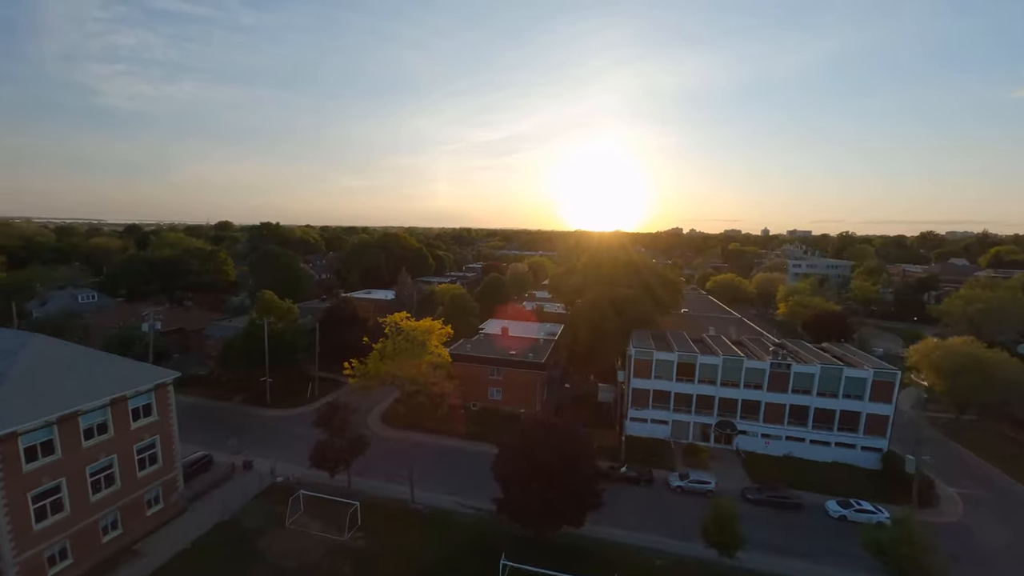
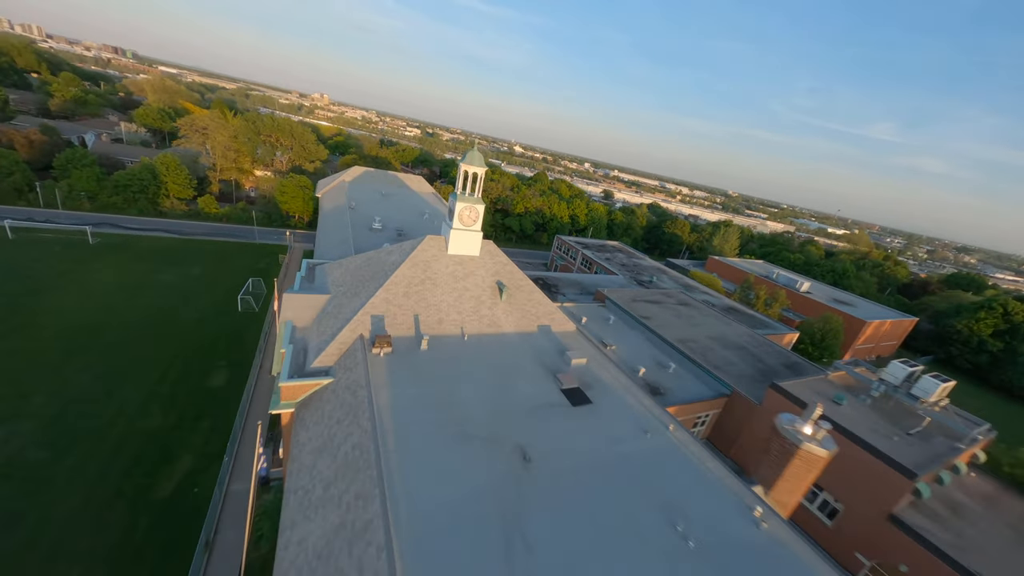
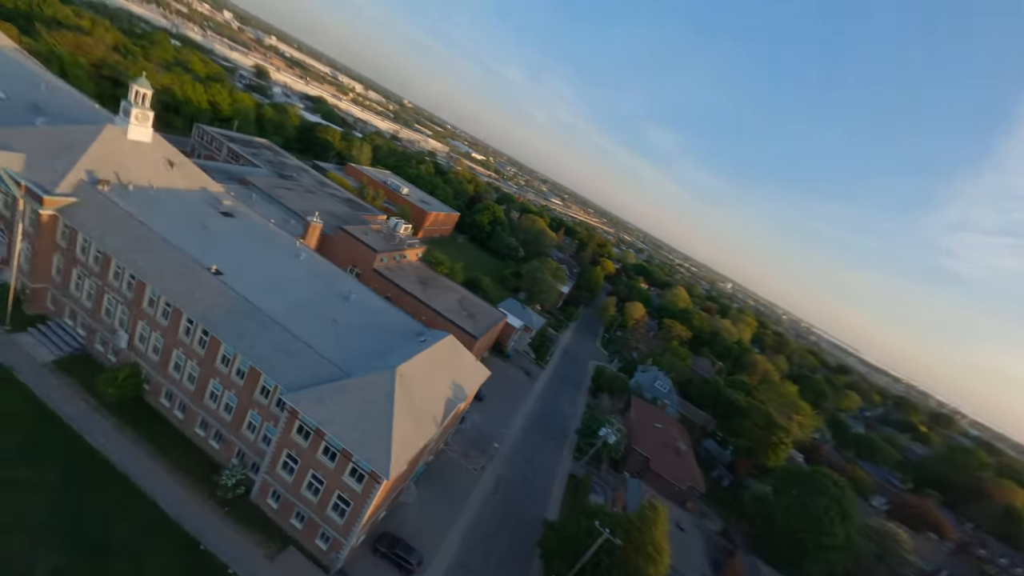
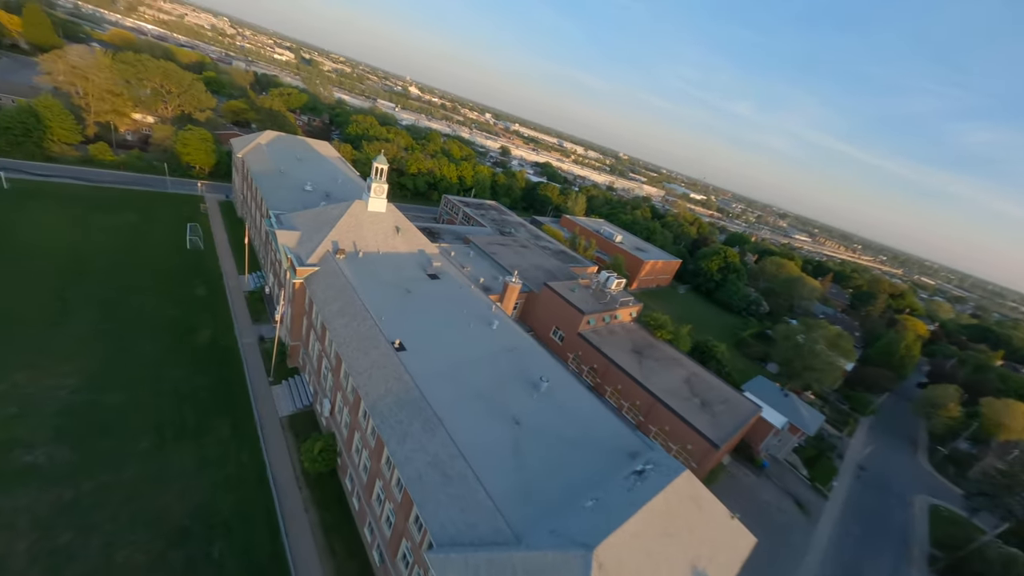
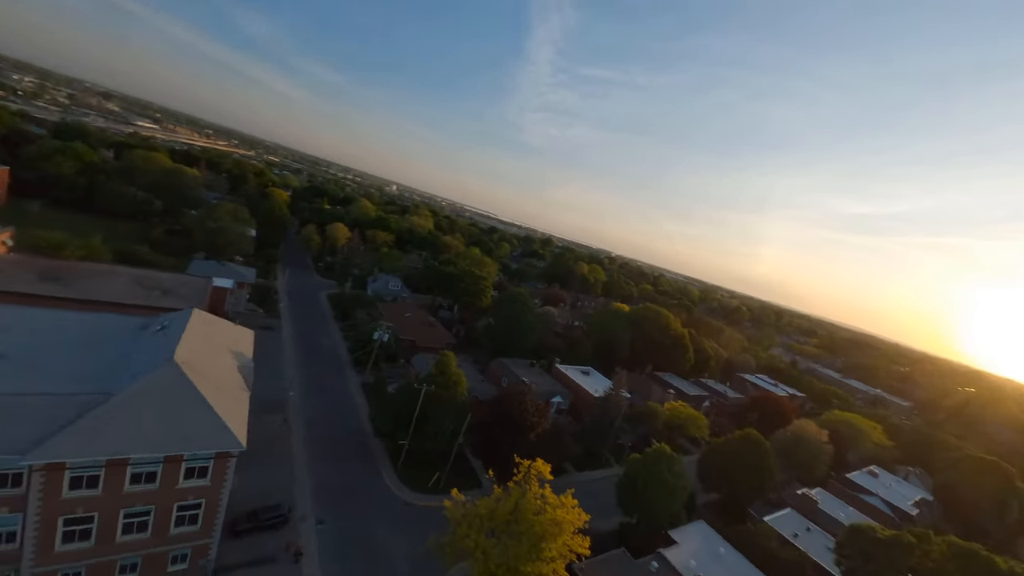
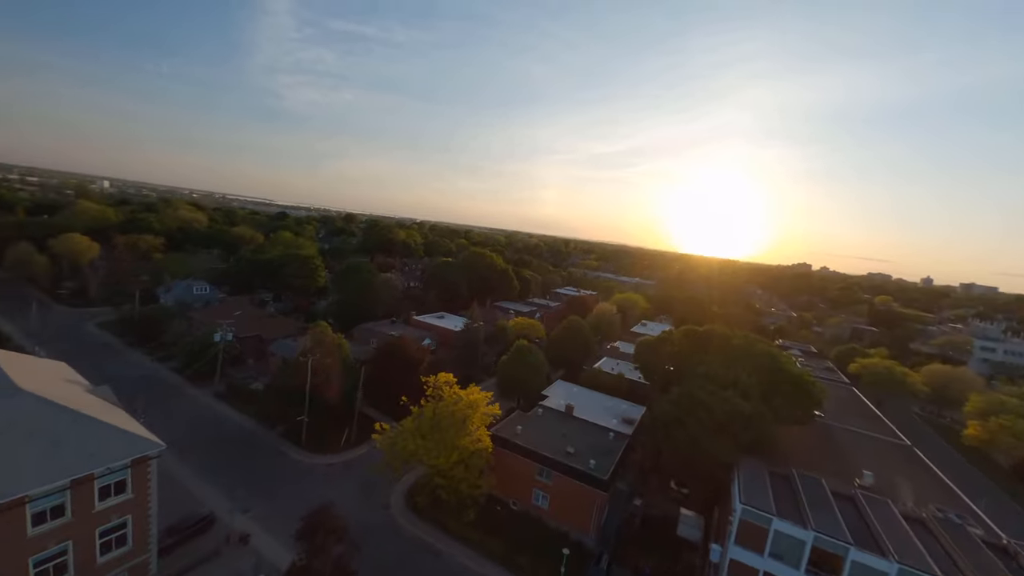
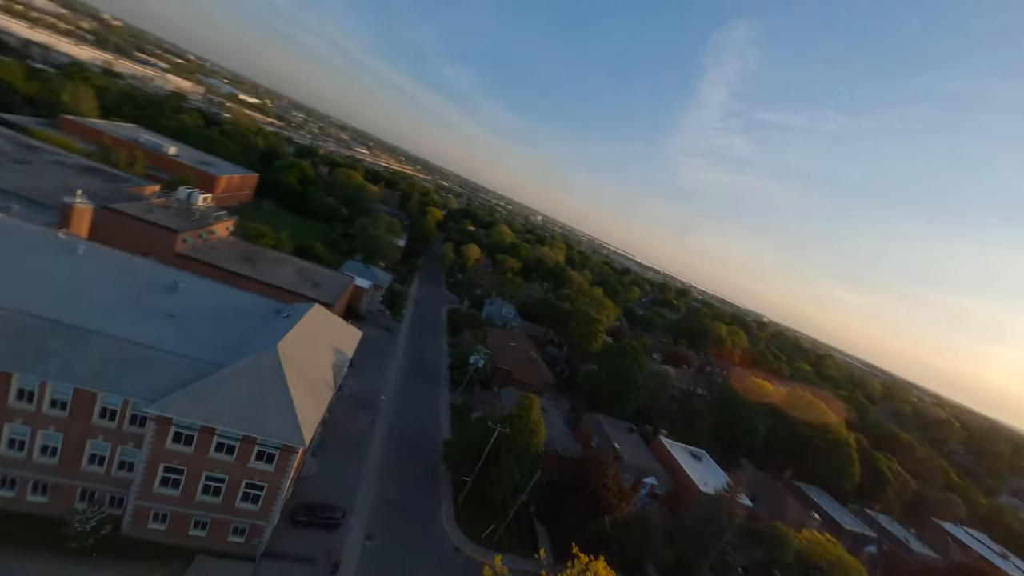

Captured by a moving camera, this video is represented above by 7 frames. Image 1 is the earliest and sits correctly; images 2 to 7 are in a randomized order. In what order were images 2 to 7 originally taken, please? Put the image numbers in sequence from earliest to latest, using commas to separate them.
6, 5, 7, 3, 4, 2
